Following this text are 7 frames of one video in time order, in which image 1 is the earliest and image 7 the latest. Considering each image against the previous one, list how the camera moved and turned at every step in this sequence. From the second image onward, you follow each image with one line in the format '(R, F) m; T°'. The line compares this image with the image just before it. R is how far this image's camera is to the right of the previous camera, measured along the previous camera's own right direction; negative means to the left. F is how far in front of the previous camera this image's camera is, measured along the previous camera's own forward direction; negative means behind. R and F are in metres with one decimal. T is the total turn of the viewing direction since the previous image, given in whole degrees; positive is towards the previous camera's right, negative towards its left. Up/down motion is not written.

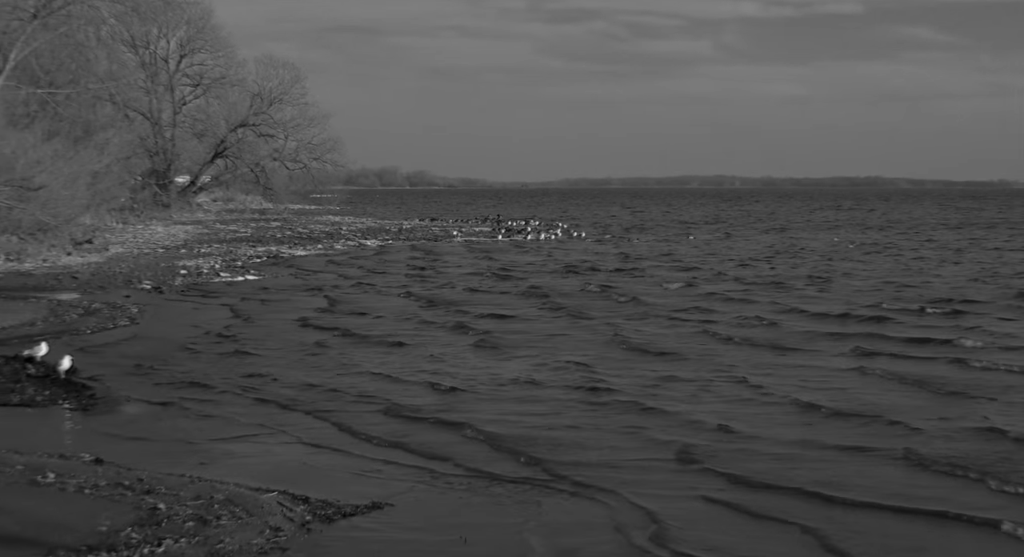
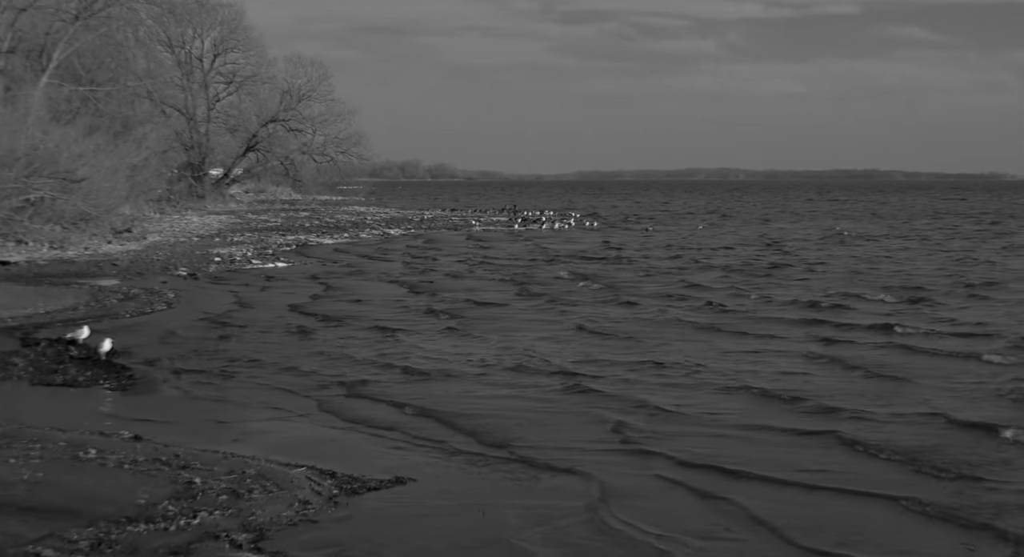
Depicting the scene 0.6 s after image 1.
(0.0, -0.4) m; -1°
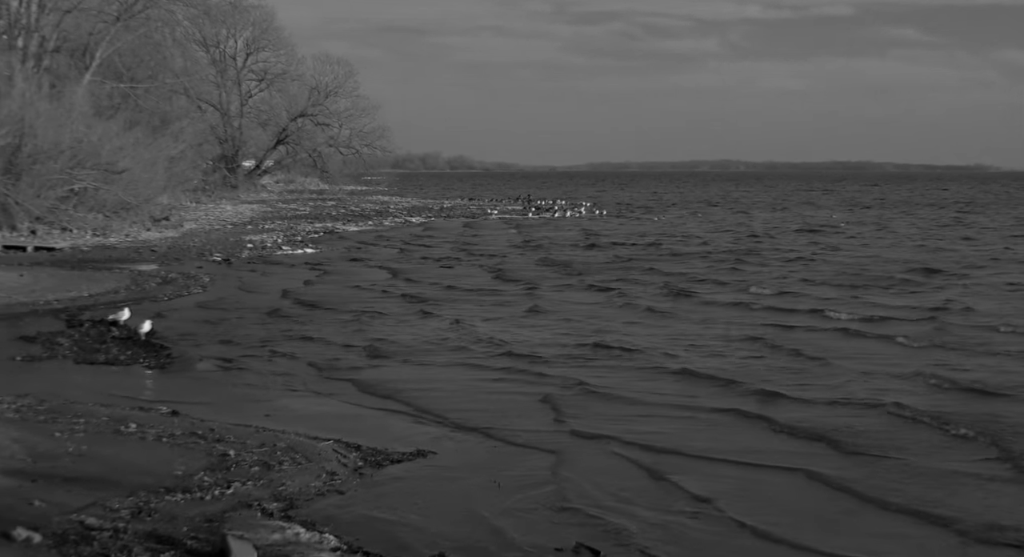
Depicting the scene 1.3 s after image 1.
(0.0, -0.6) m; -1°
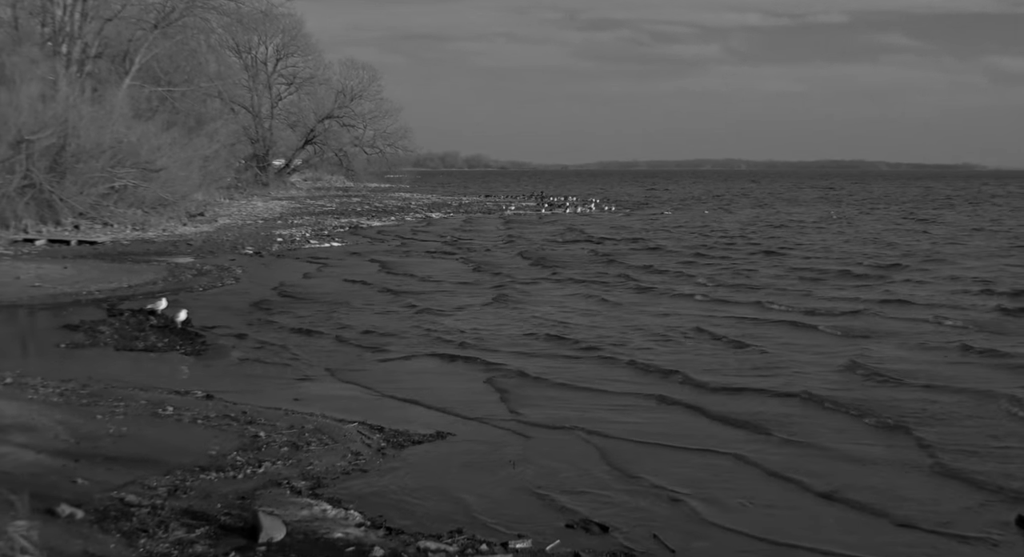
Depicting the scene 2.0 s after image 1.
(0.0, -0.6) m; 0°
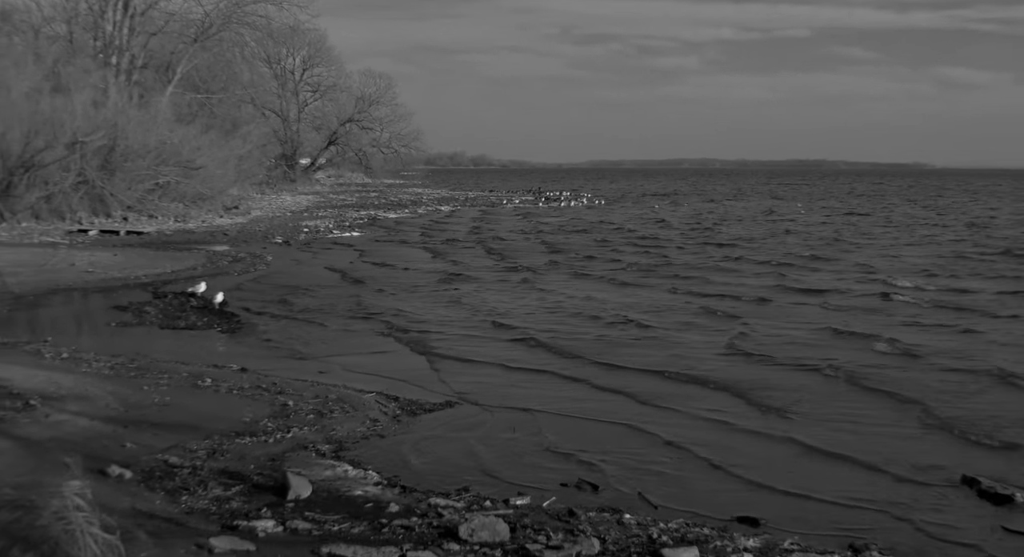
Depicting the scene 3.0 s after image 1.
(+0.1, -1.2) m; 0°
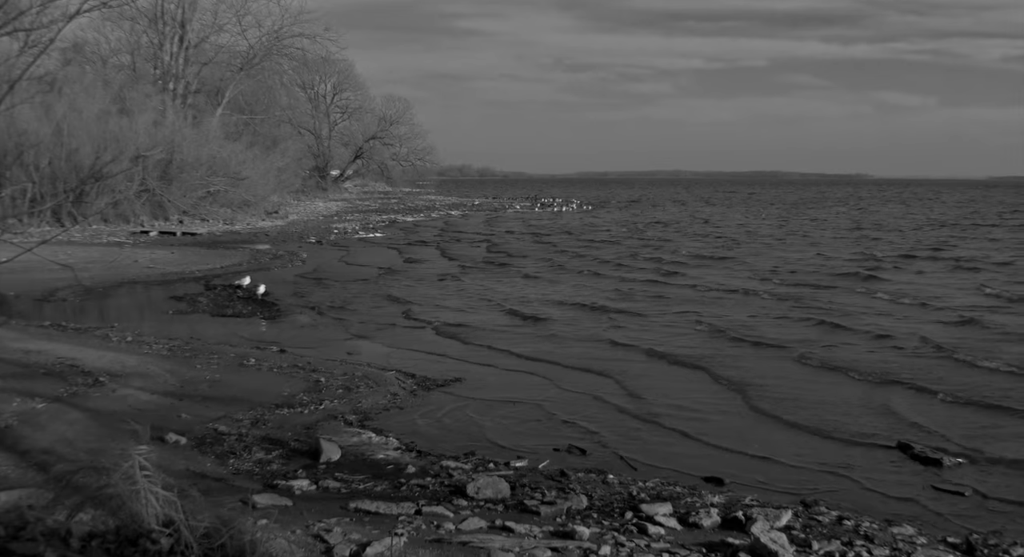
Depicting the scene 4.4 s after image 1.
(+0.1, -1.8) m; -1°
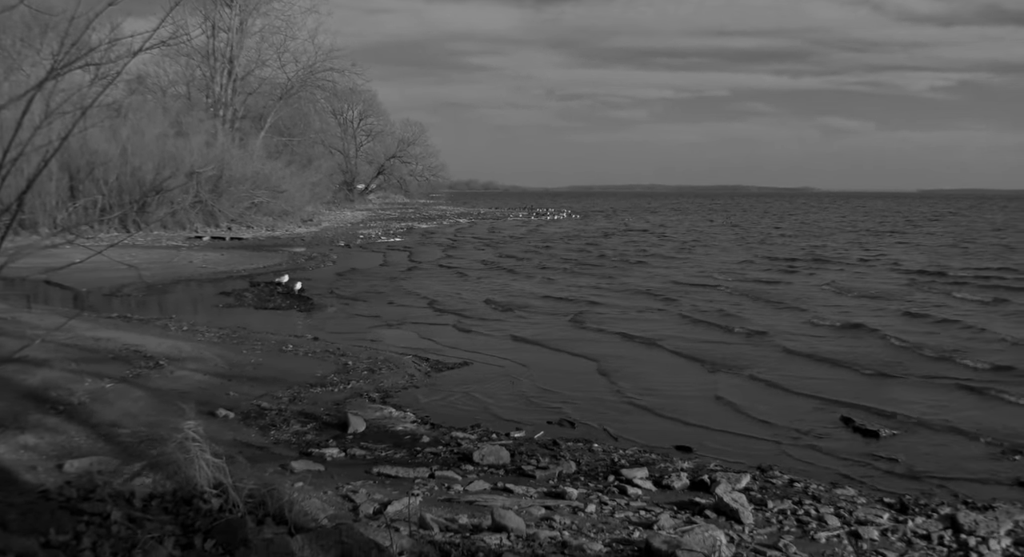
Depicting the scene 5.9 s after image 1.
(+0.1, -2.2) m; 0°
